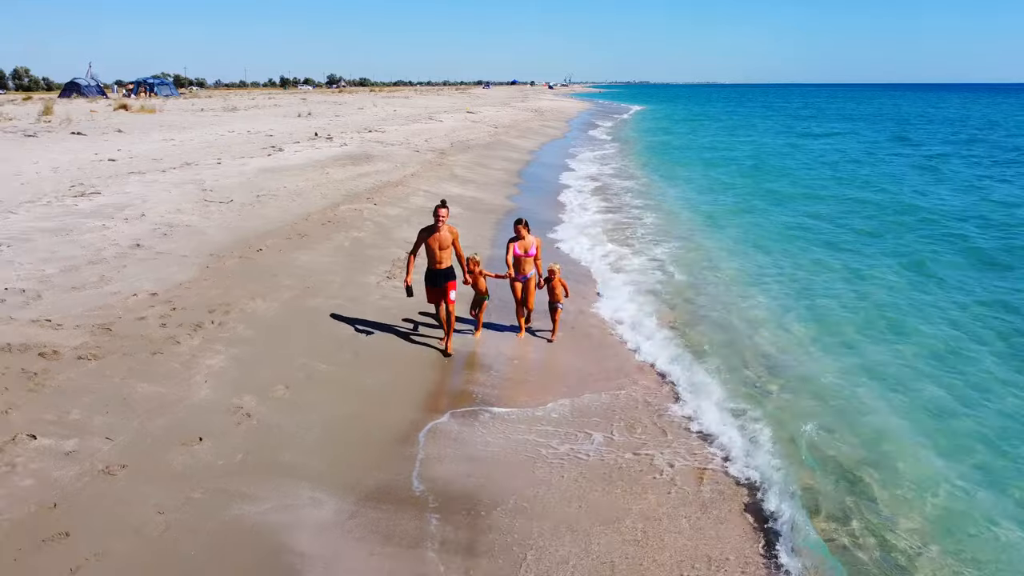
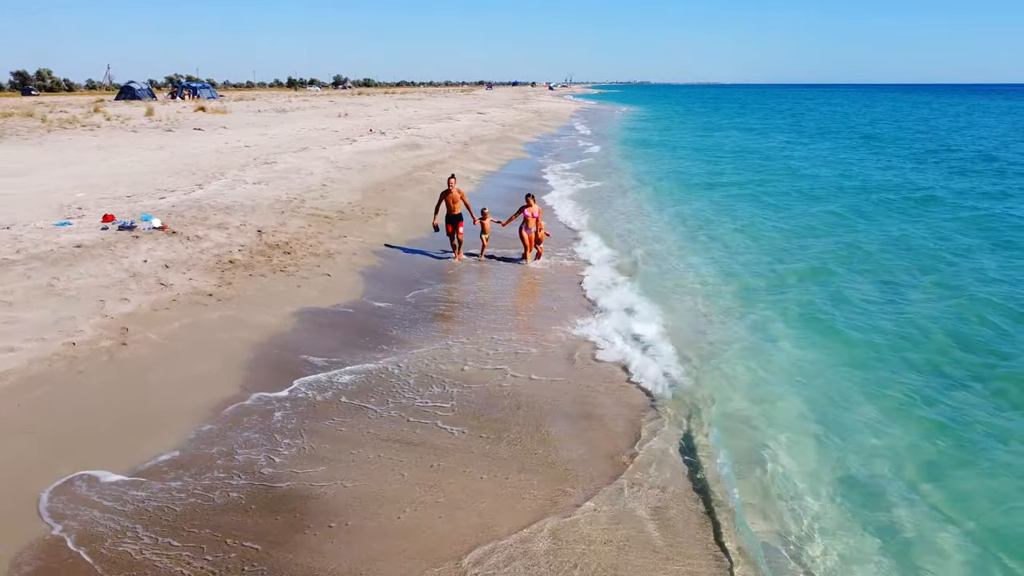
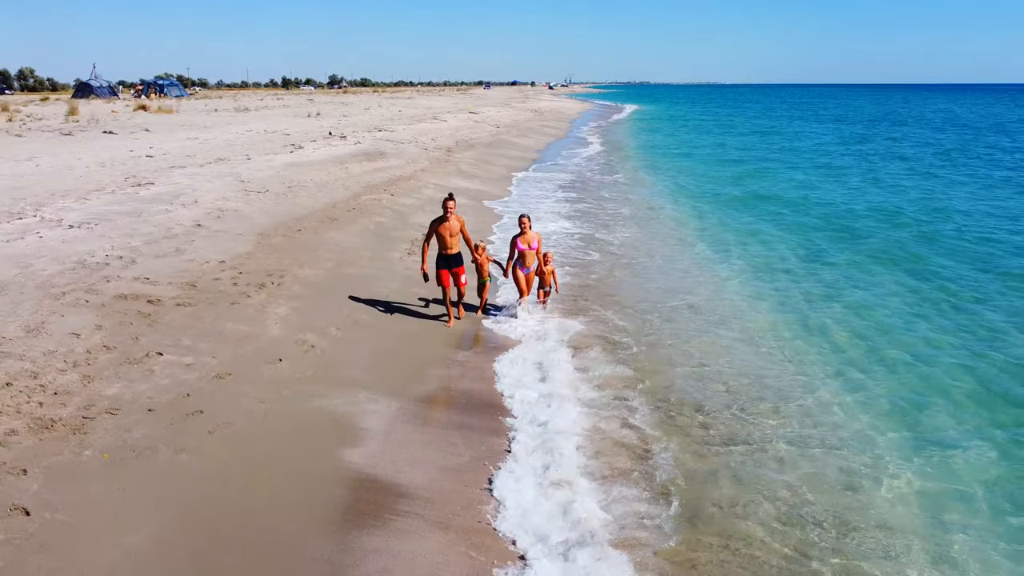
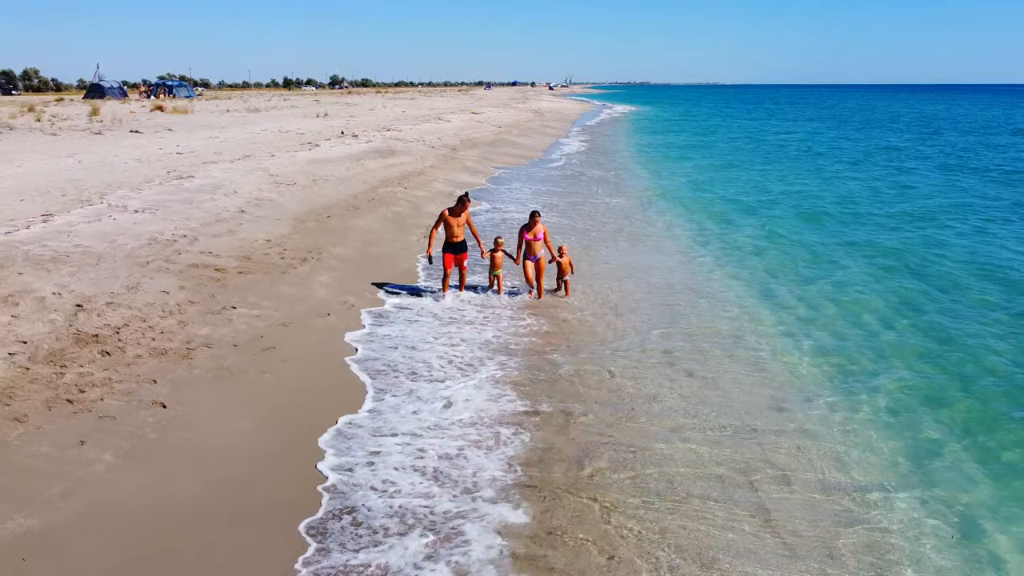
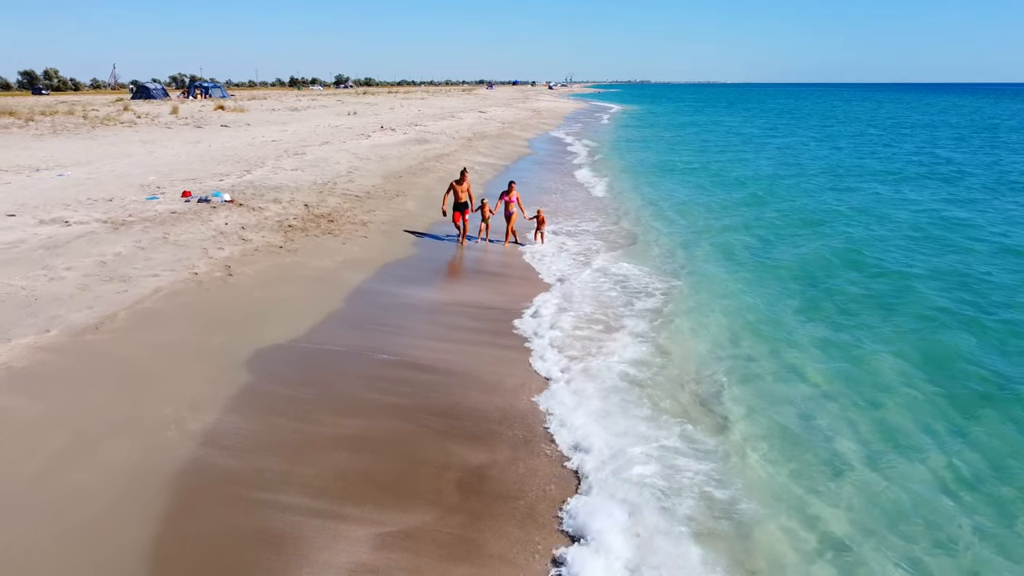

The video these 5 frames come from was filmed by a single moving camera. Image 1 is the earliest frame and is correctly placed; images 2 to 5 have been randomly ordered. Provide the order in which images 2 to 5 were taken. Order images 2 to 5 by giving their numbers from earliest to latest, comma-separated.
3, 4, 2, 5
